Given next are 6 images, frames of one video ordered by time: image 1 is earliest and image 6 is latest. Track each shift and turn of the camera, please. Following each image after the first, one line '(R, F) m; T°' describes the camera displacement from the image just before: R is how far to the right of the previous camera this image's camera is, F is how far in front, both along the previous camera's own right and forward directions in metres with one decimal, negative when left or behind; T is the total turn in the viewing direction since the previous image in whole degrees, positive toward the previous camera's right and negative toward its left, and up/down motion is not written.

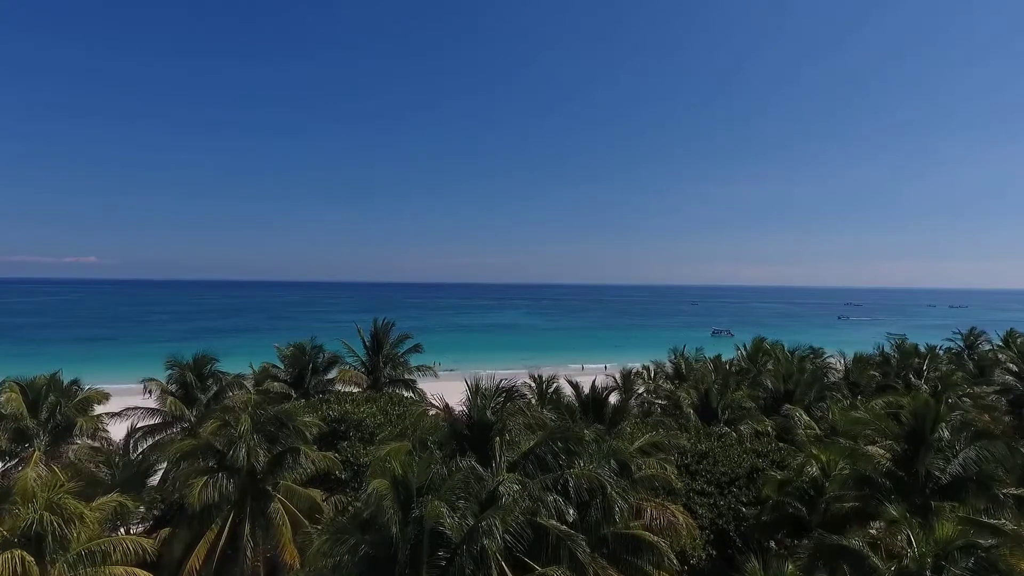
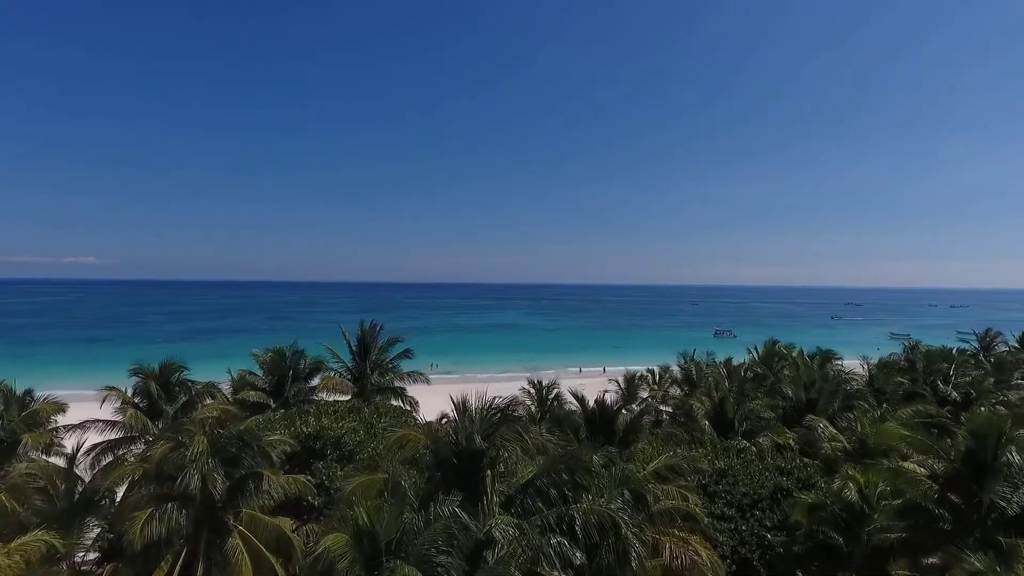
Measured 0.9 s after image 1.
(+0.2, +1.3) m; 0°
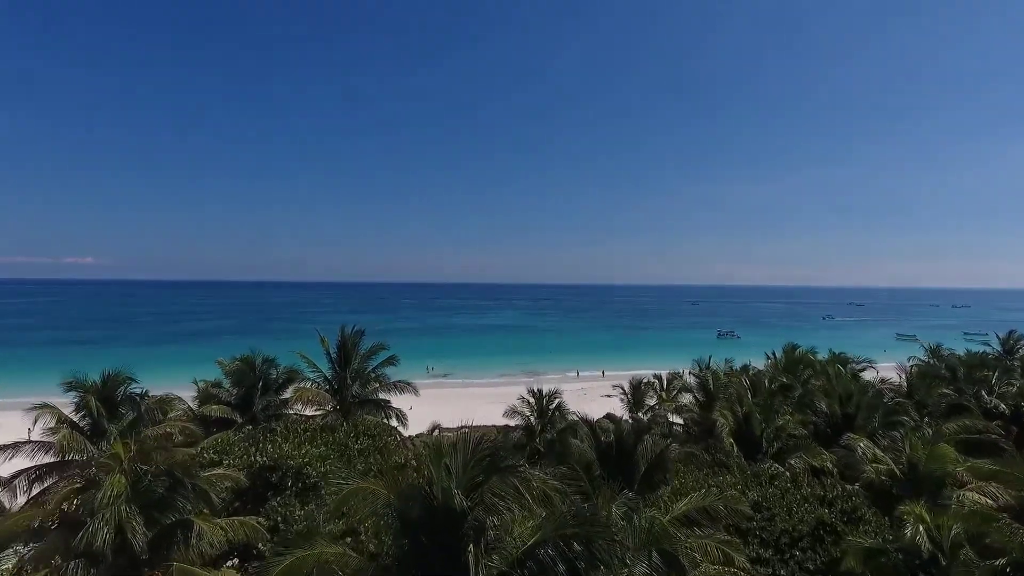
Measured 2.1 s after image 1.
(+0.2, +1.7) m; 0°
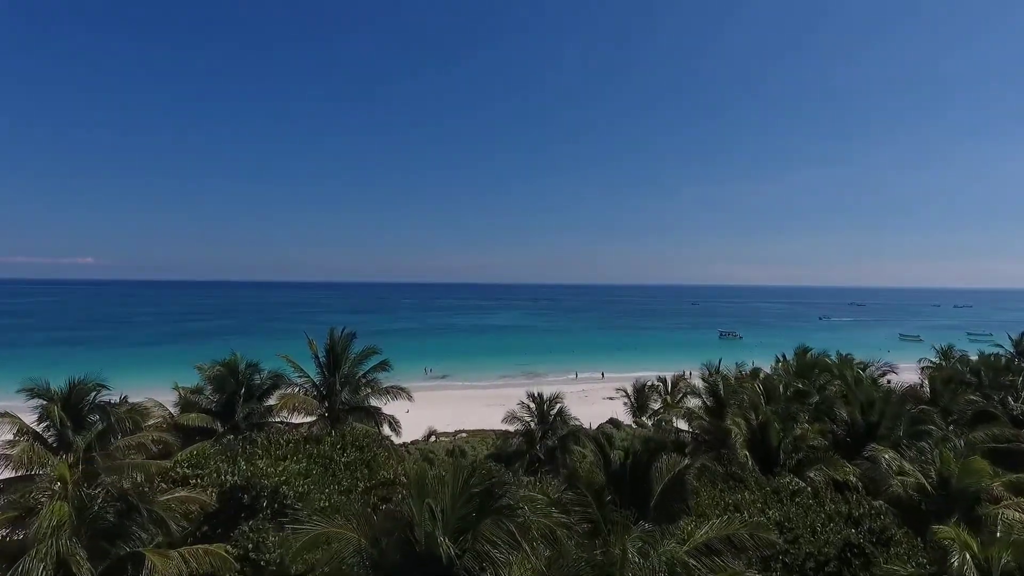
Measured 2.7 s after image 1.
(+0.1, +0.8) m; 0°
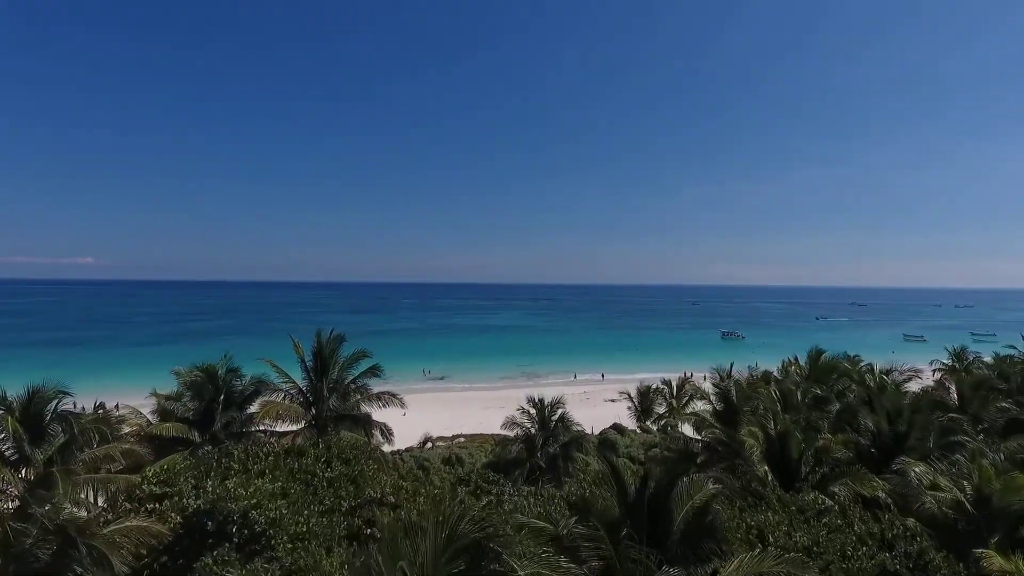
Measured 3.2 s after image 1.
(0.0, +0.9) m; 0°
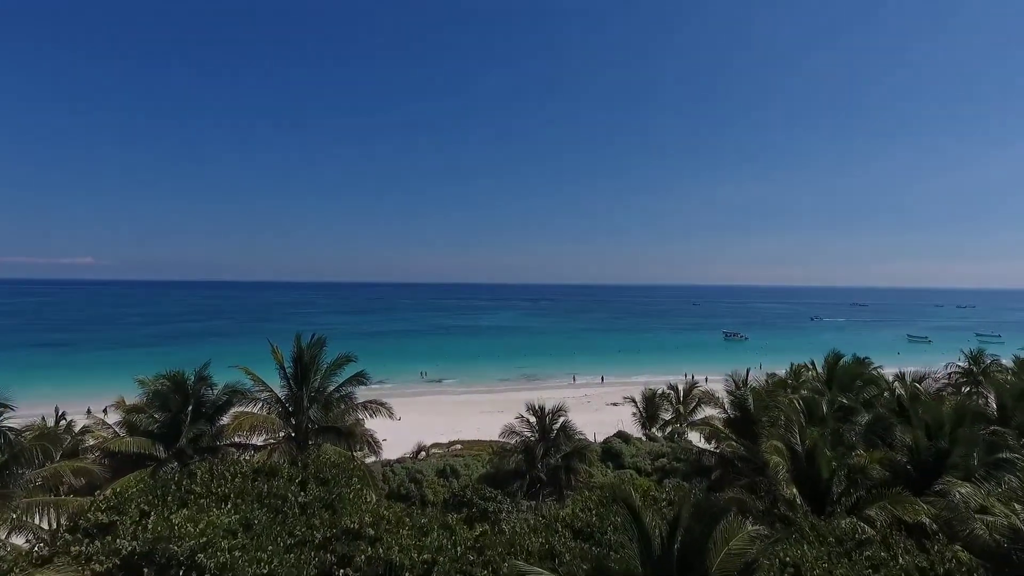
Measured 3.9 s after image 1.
(+0.1, +1.1) m; 0°
